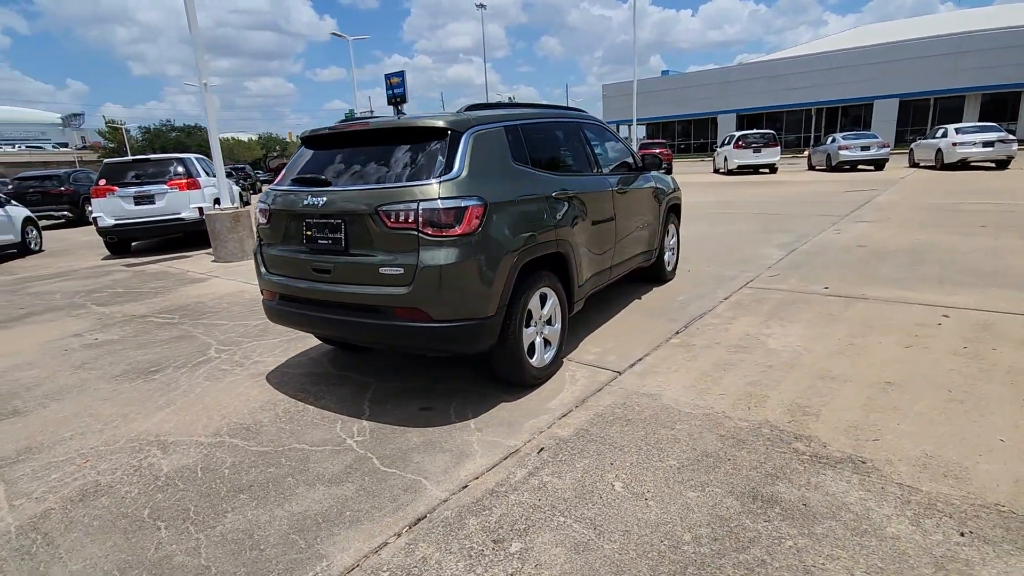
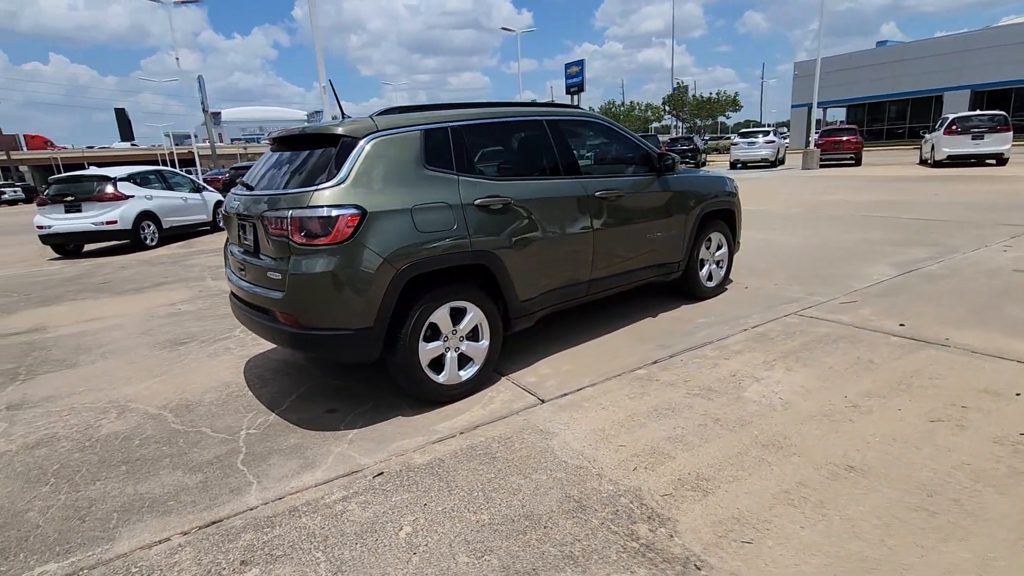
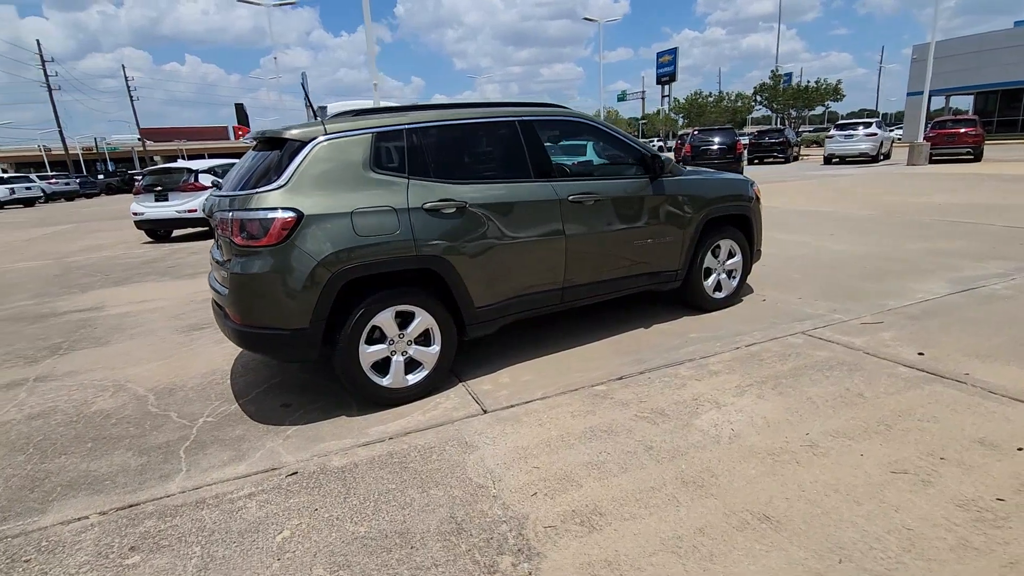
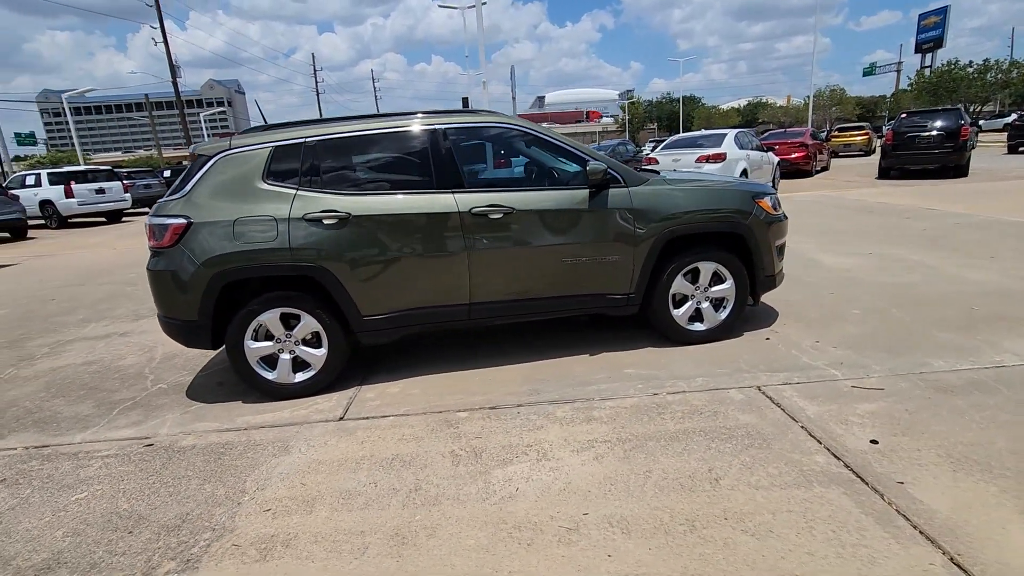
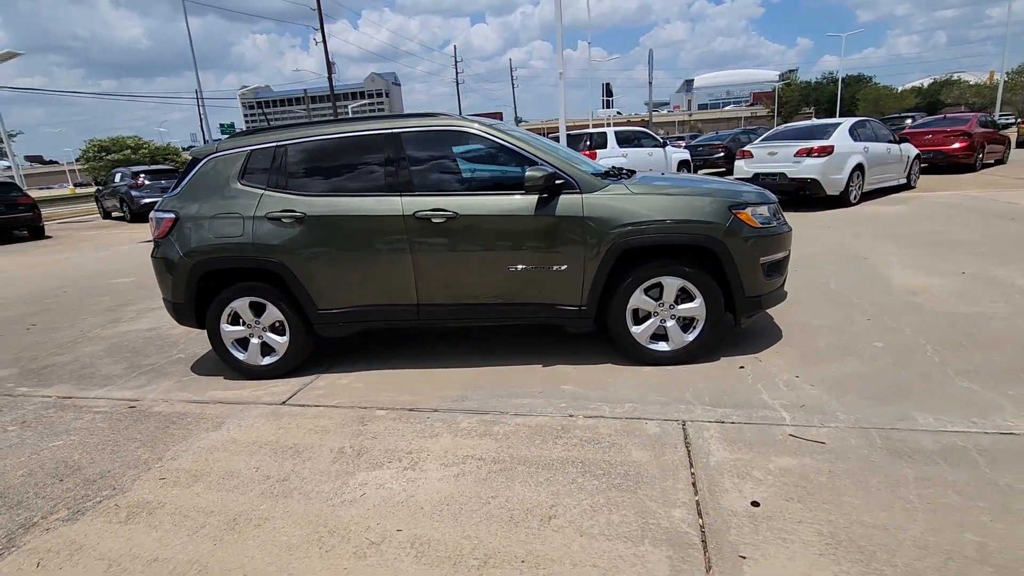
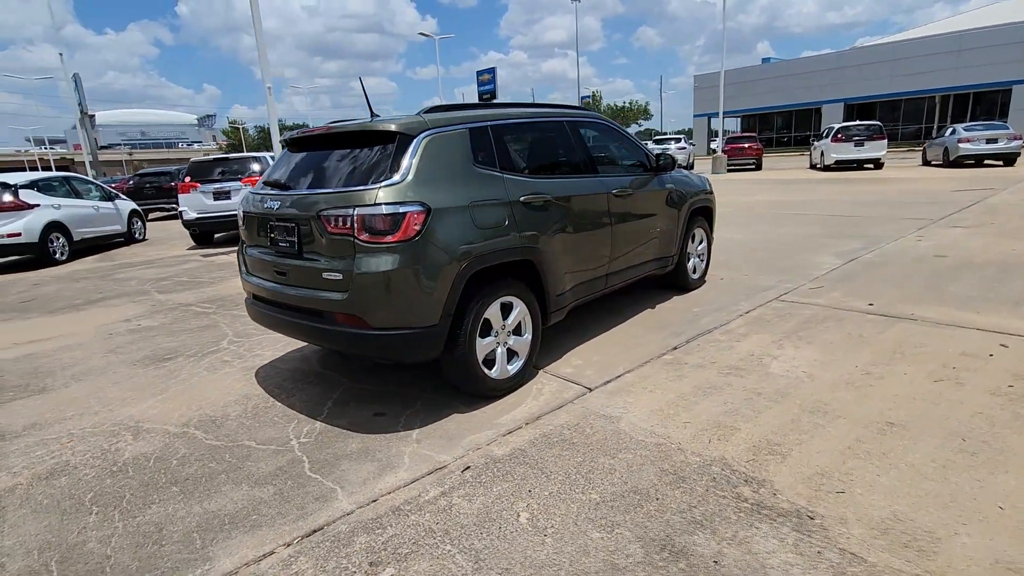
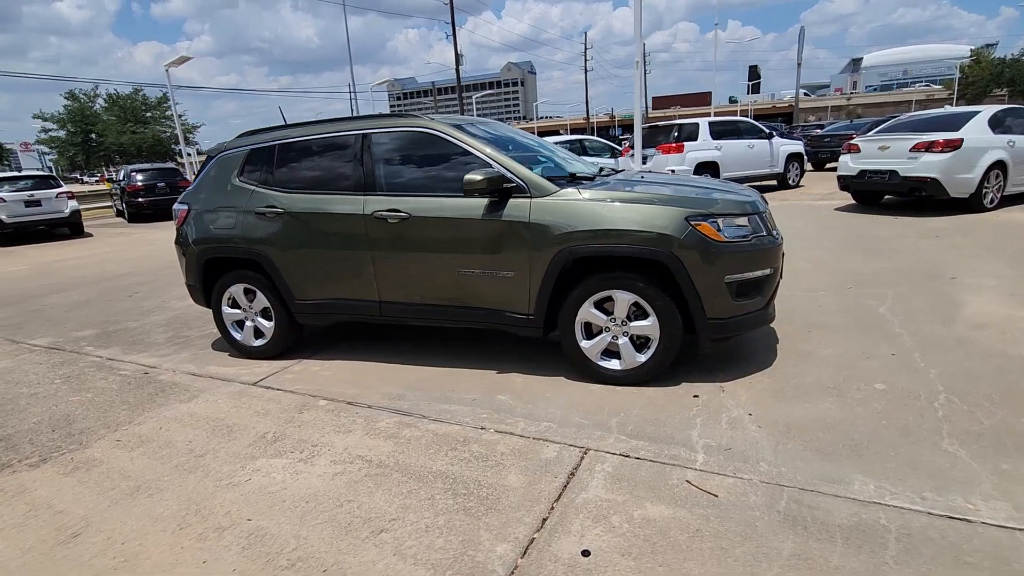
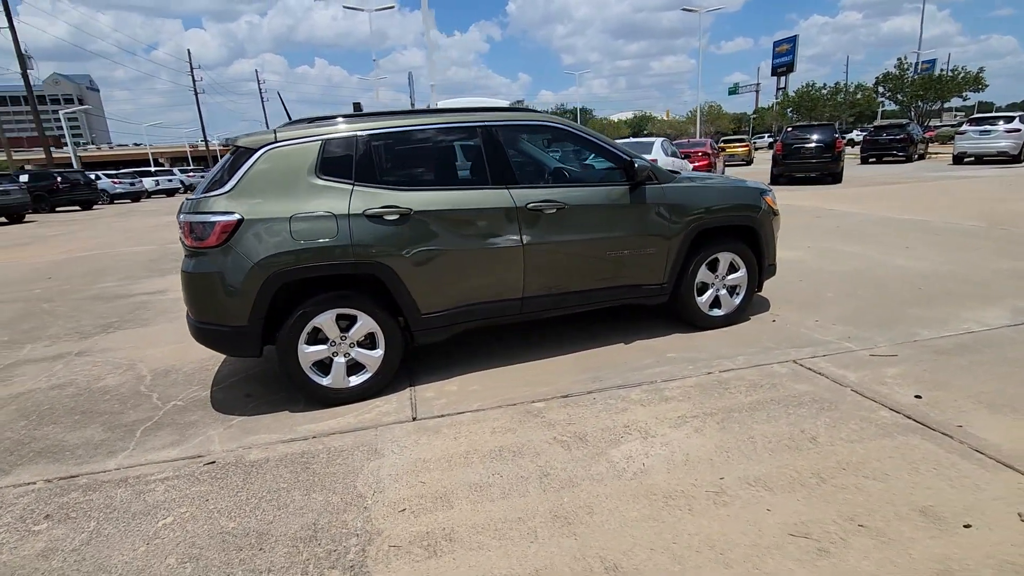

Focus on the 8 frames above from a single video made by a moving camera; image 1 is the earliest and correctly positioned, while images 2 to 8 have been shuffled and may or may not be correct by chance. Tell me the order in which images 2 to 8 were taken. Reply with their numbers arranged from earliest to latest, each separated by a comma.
6, 2, 3, 8, 4, 5, 7
